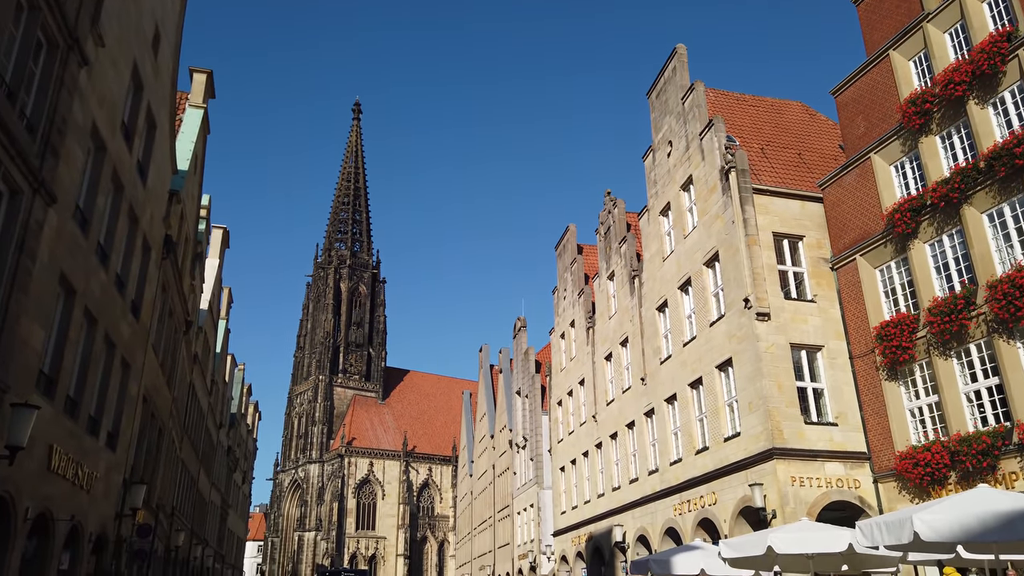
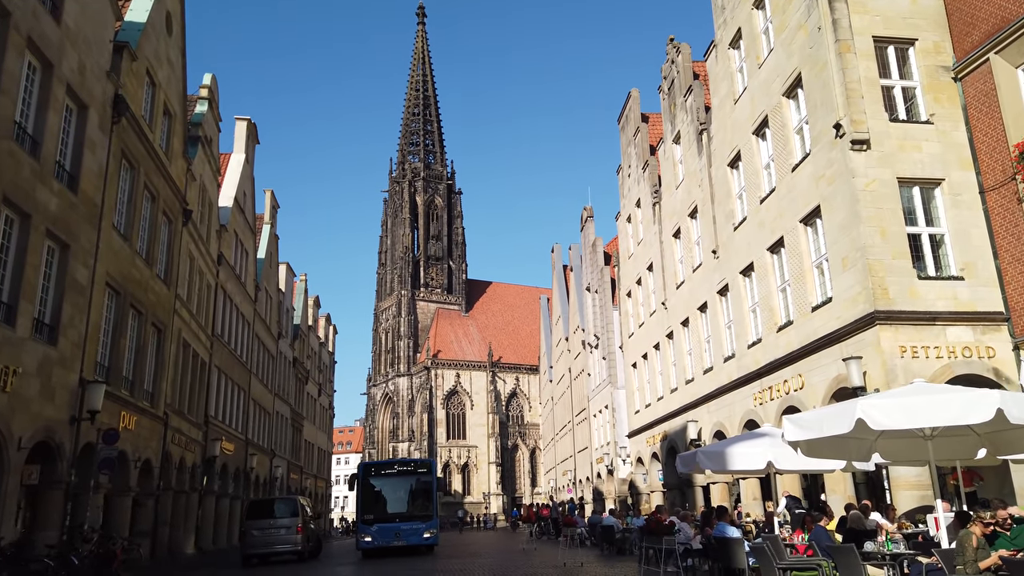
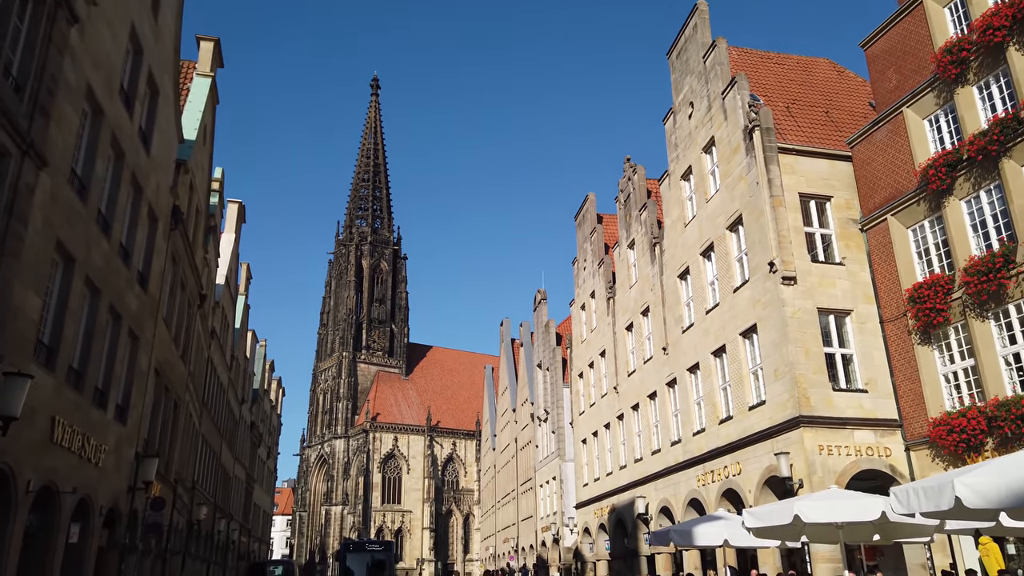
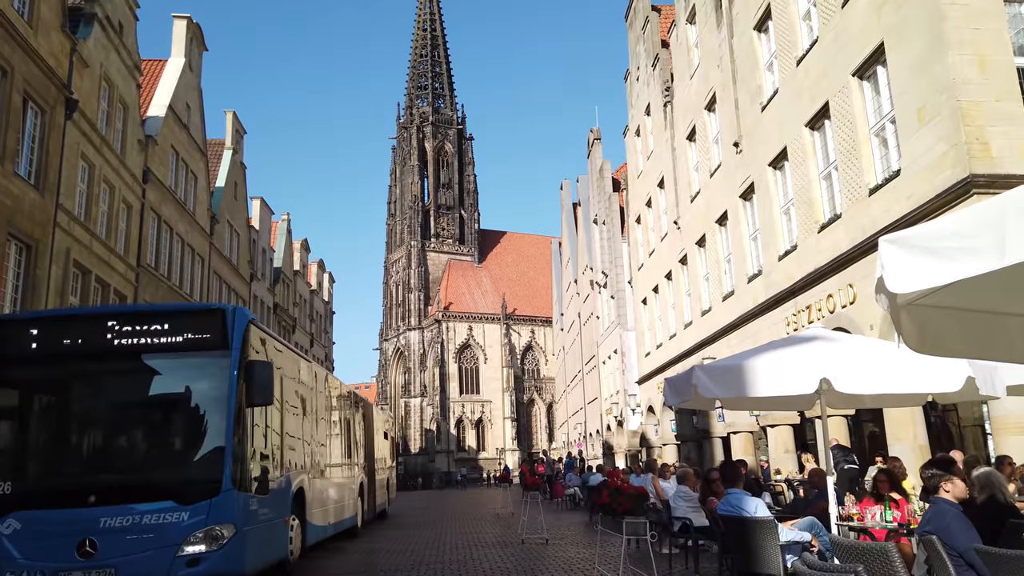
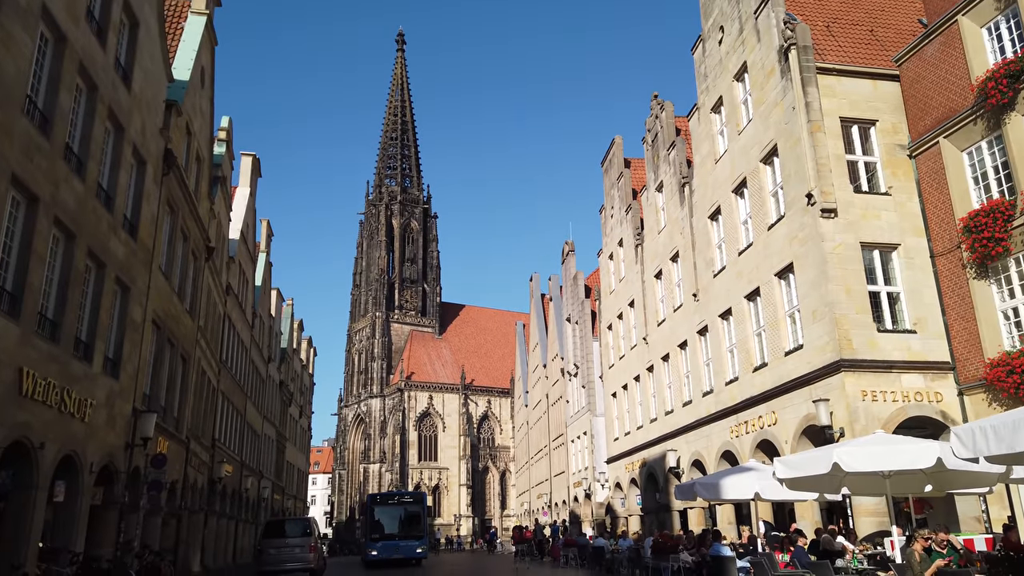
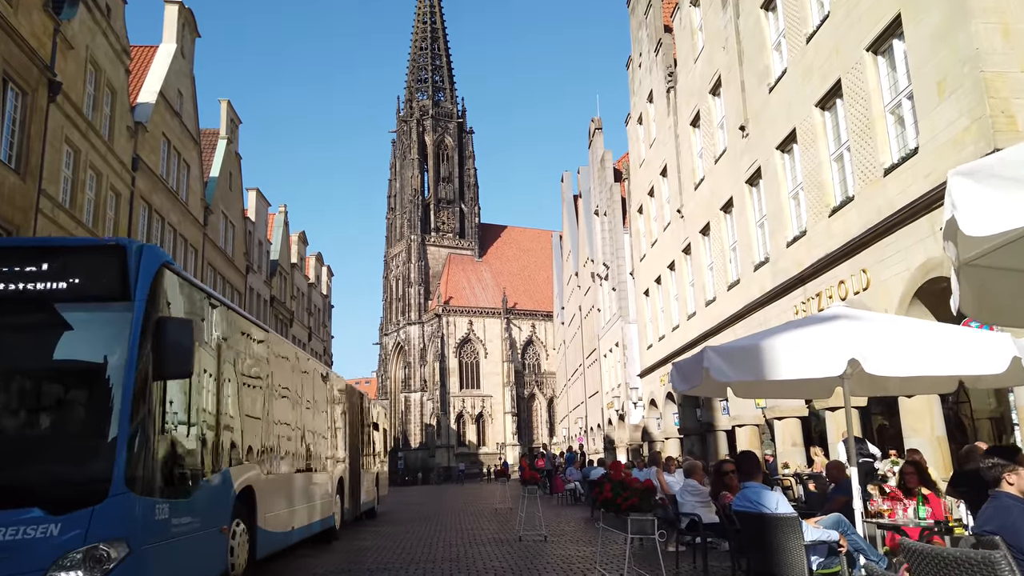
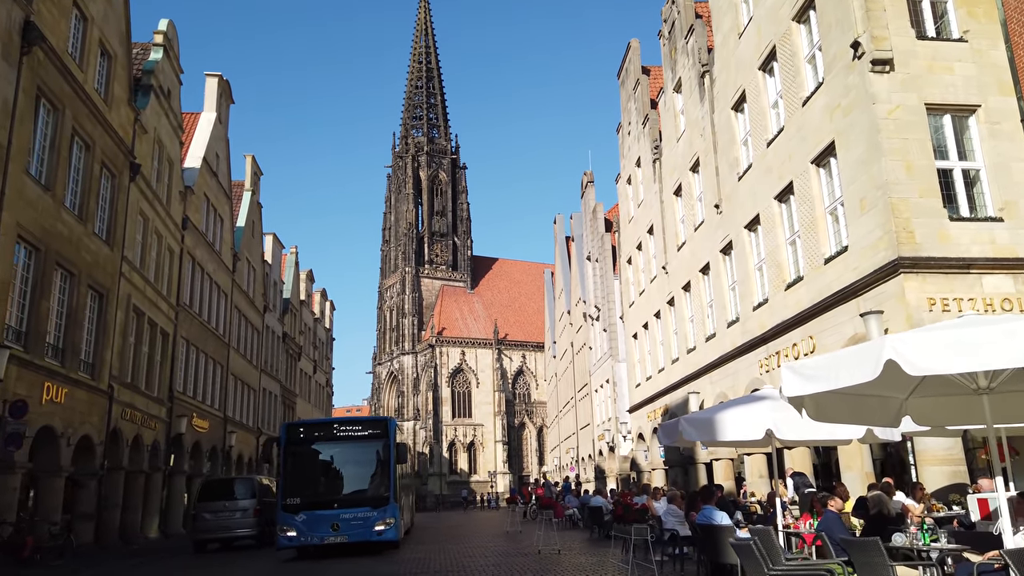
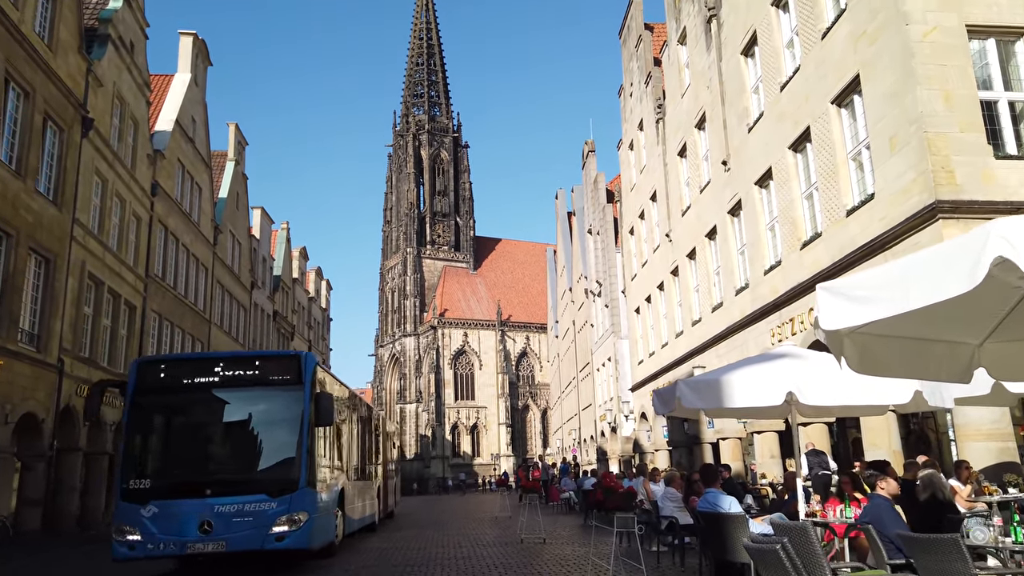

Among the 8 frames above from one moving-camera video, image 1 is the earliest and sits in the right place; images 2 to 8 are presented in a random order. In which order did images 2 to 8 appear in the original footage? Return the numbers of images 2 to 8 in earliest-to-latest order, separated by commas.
3, 5, 2, 7, 8, 4, 6
